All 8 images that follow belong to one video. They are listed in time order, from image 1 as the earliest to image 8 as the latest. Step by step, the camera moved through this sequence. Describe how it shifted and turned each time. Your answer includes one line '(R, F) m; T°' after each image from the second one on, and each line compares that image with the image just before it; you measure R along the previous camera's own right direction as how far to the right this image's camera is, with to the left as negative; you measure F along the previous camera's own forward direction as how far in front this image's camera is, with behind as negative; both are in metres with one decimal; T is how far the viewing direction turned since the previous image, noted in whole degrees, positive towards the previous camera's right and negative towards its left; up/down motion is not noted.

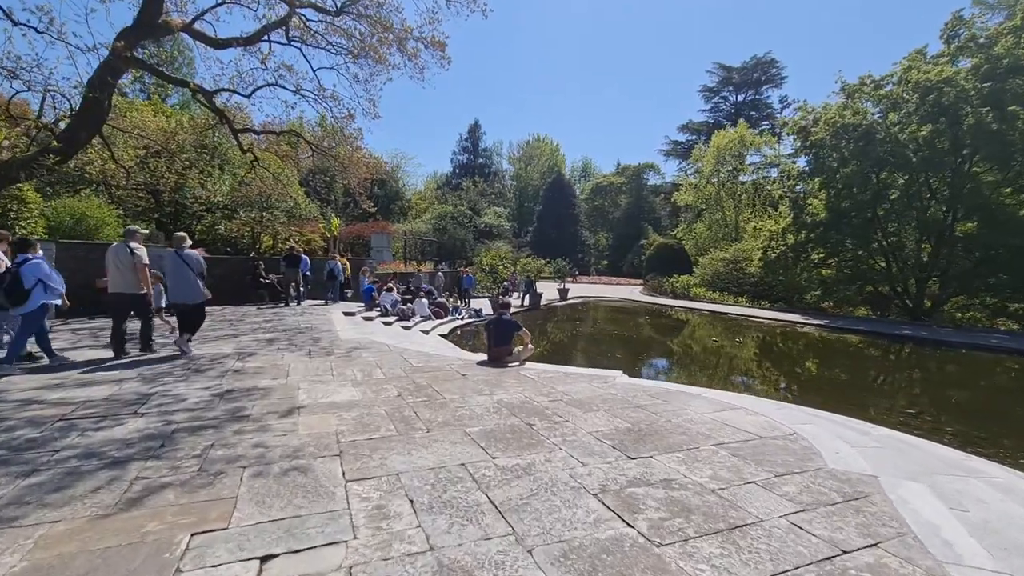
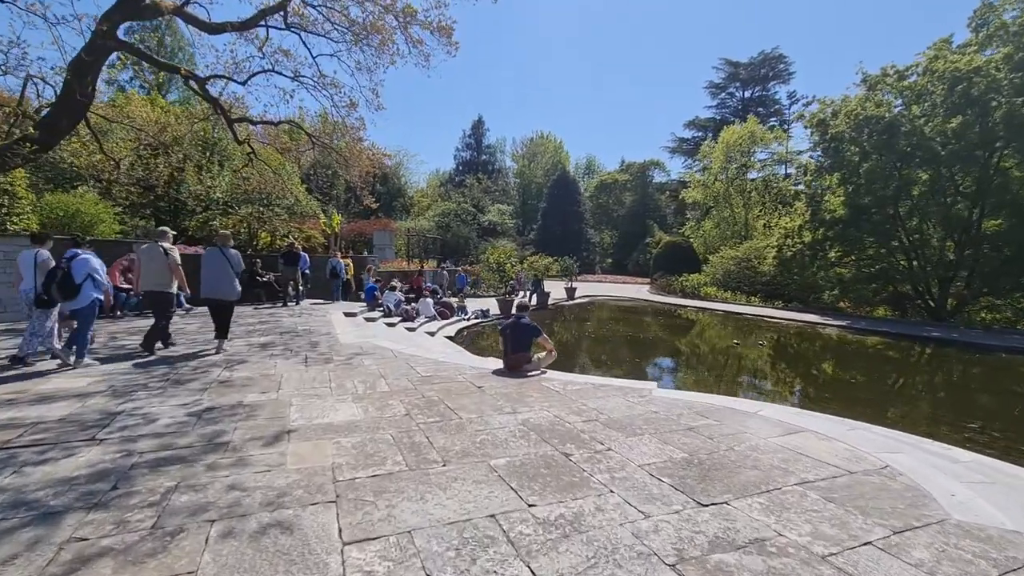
(-0.2, +0.5) m; 0°
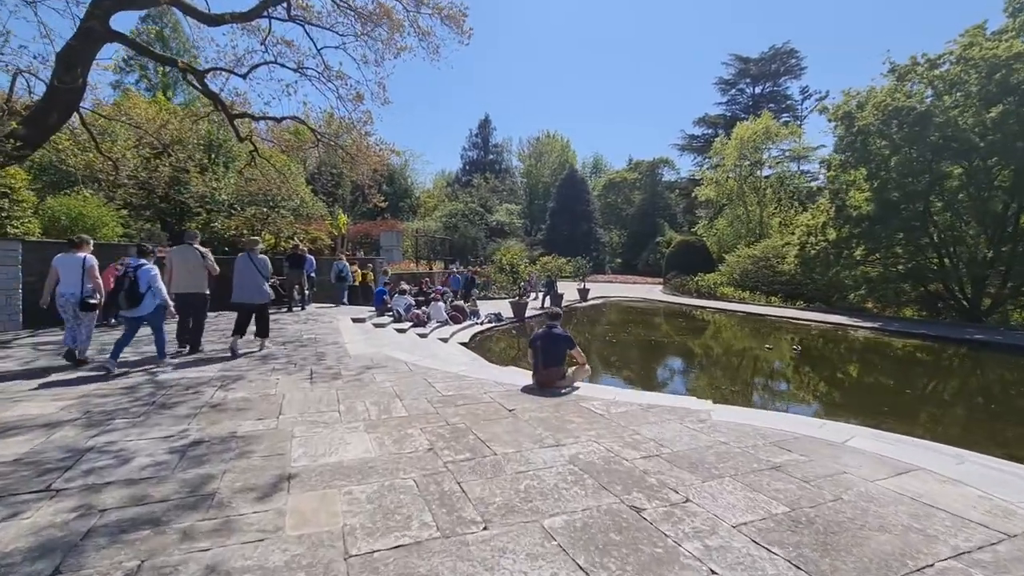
(-0.2, +0.5) m; -1°
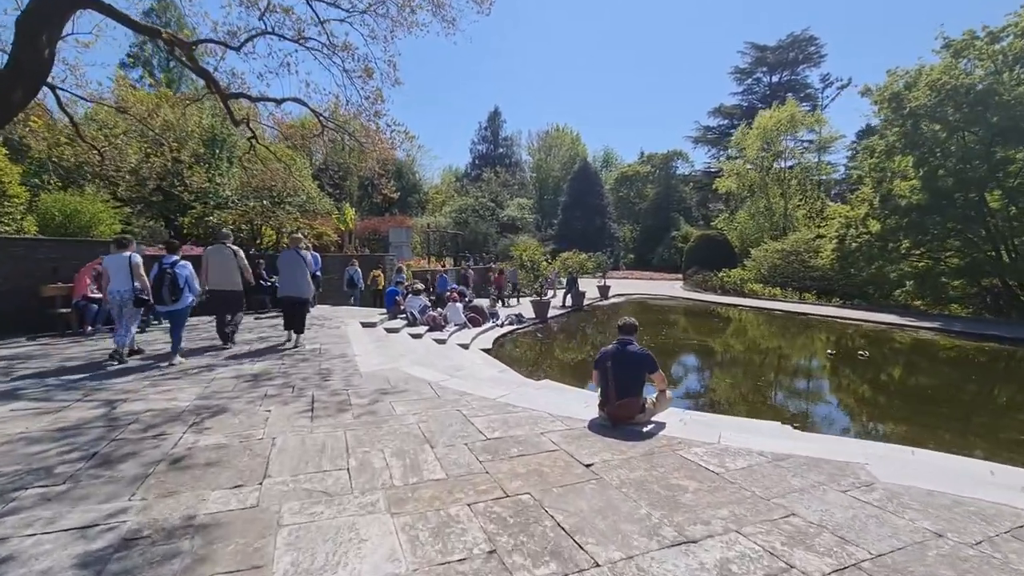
(-0.3, +1.0) m; -1°
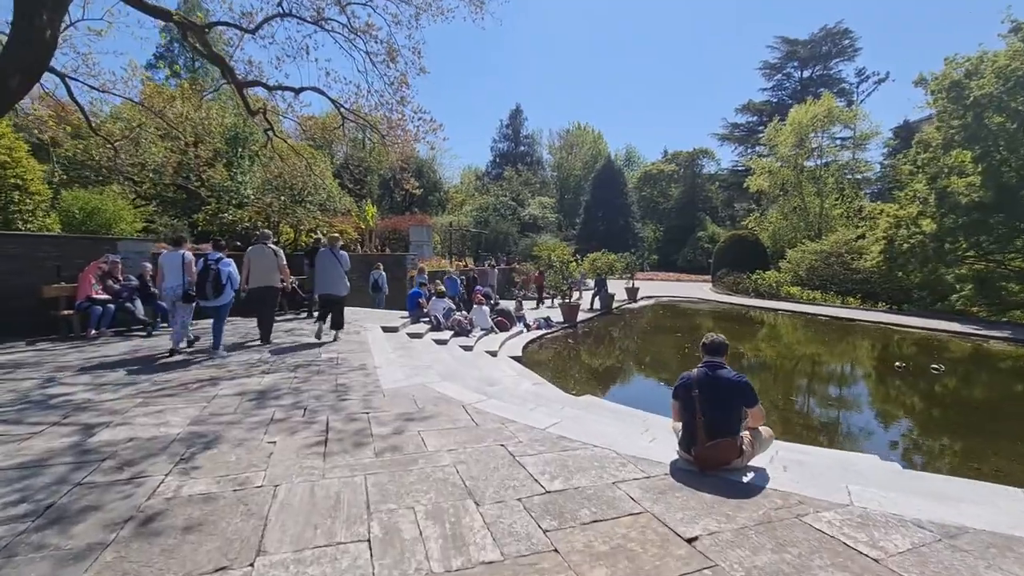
(-0.2, +0.6) m; -2°
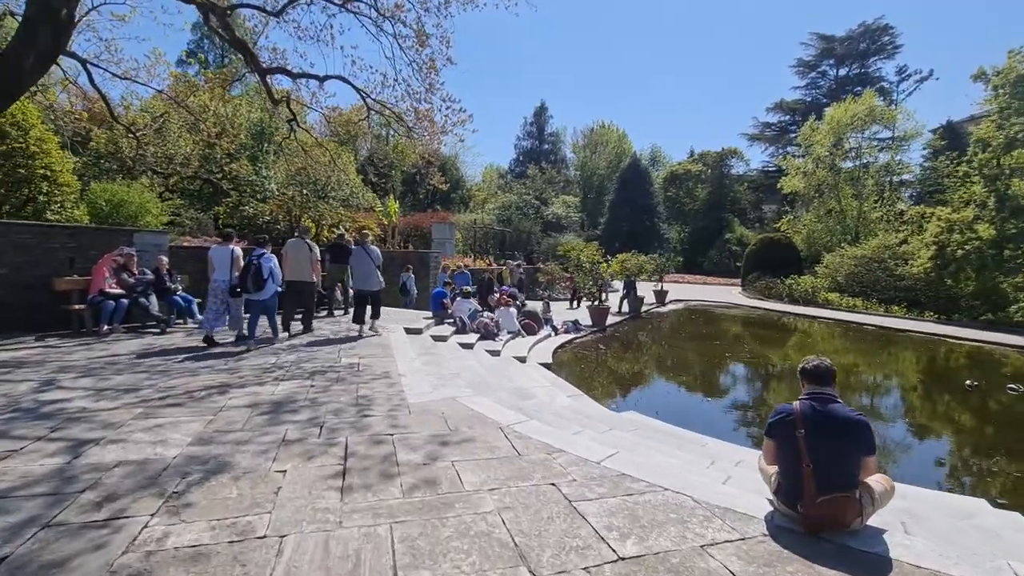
(-0.2, +0.5) m; -2°
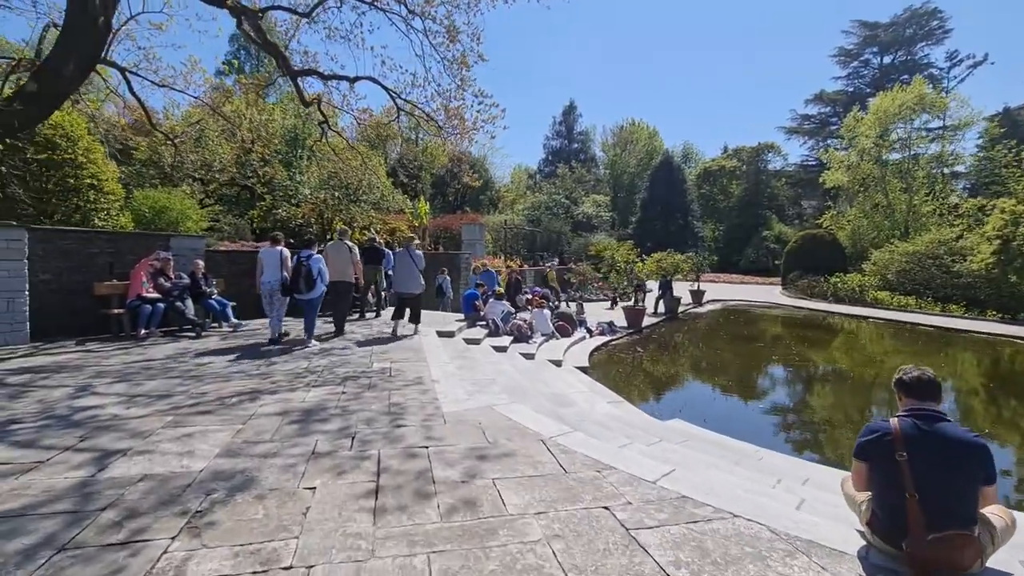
(-0.1, +0.2) m; -3°
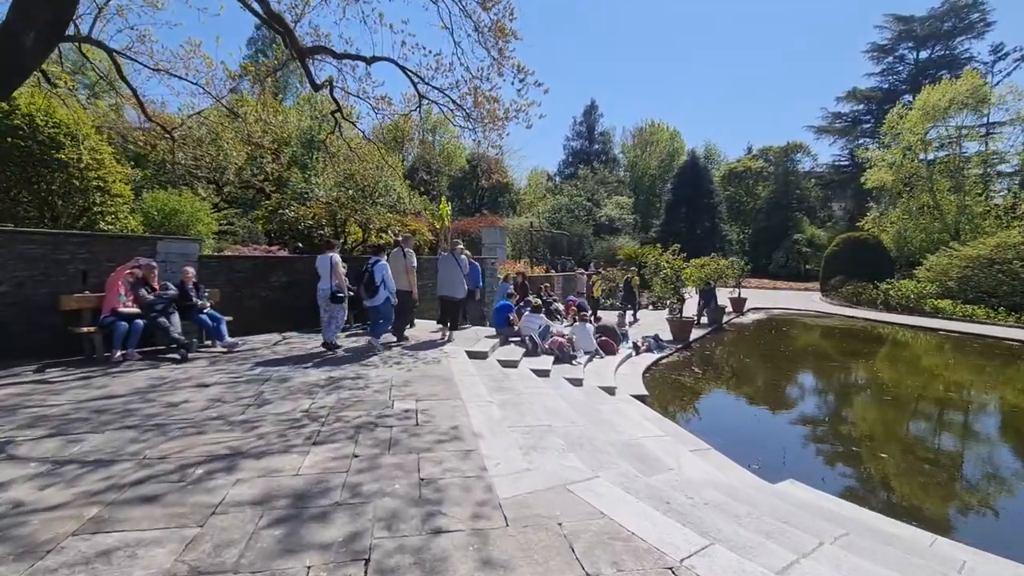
(-0.3, +1.0) m; -2°
